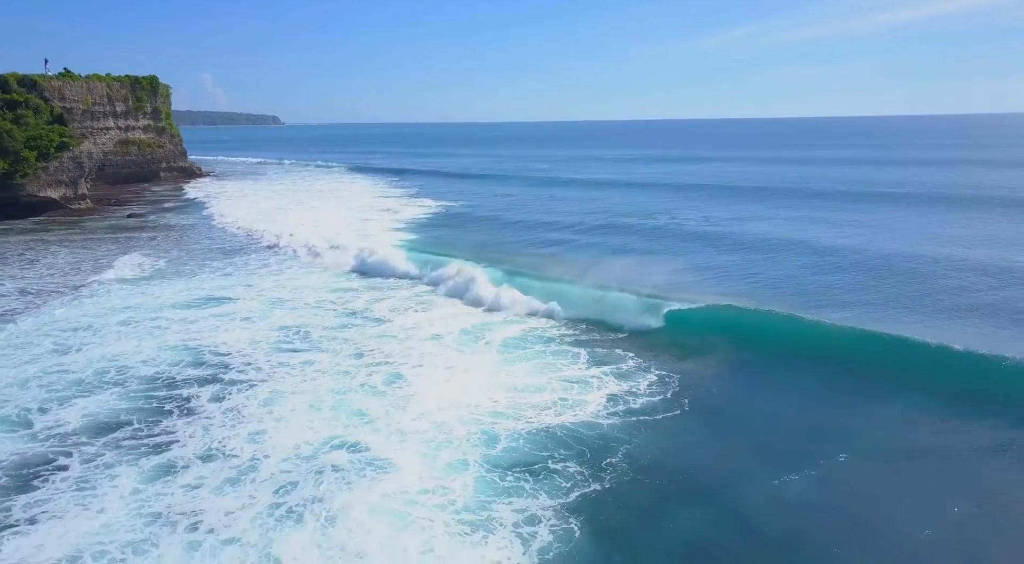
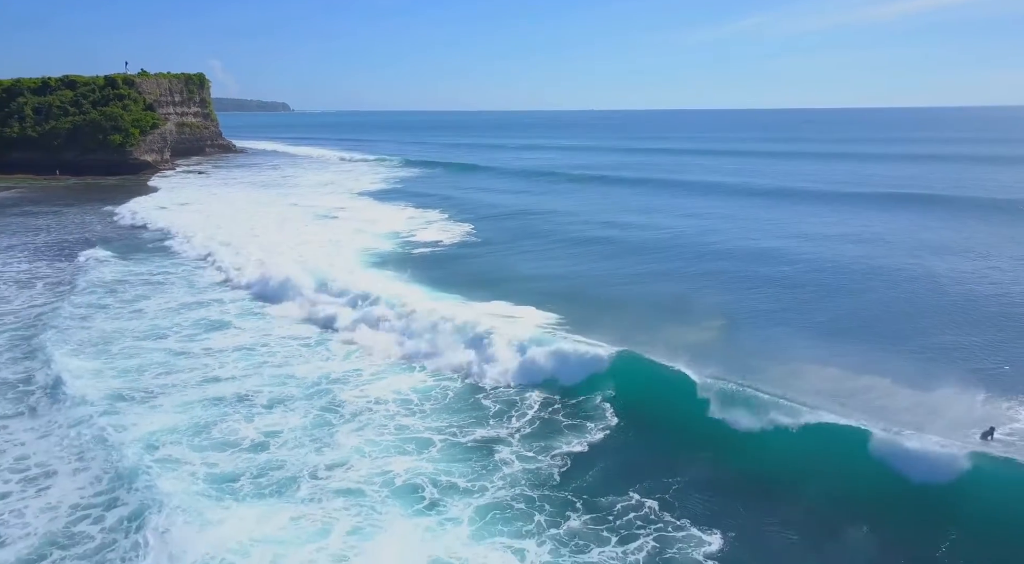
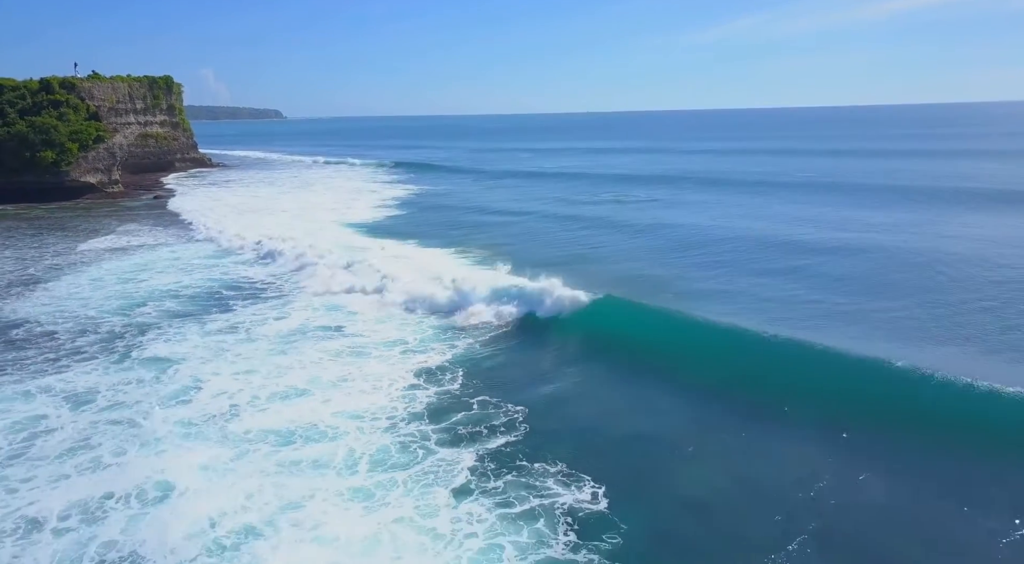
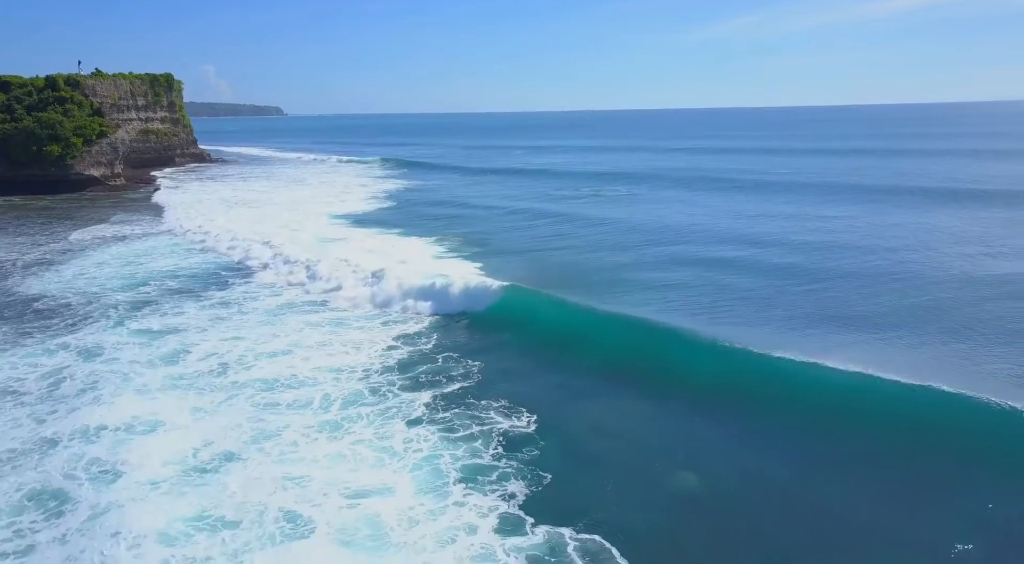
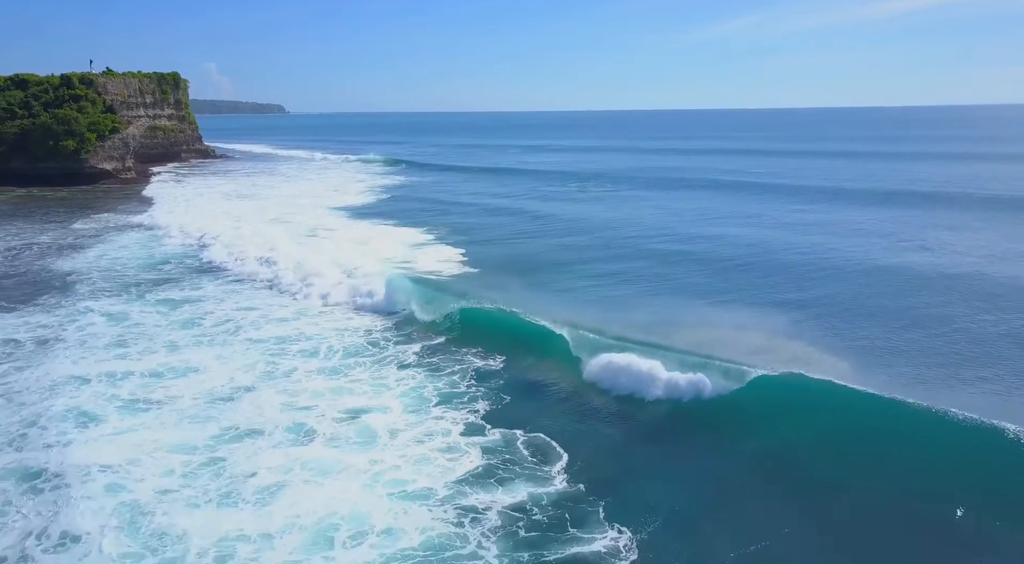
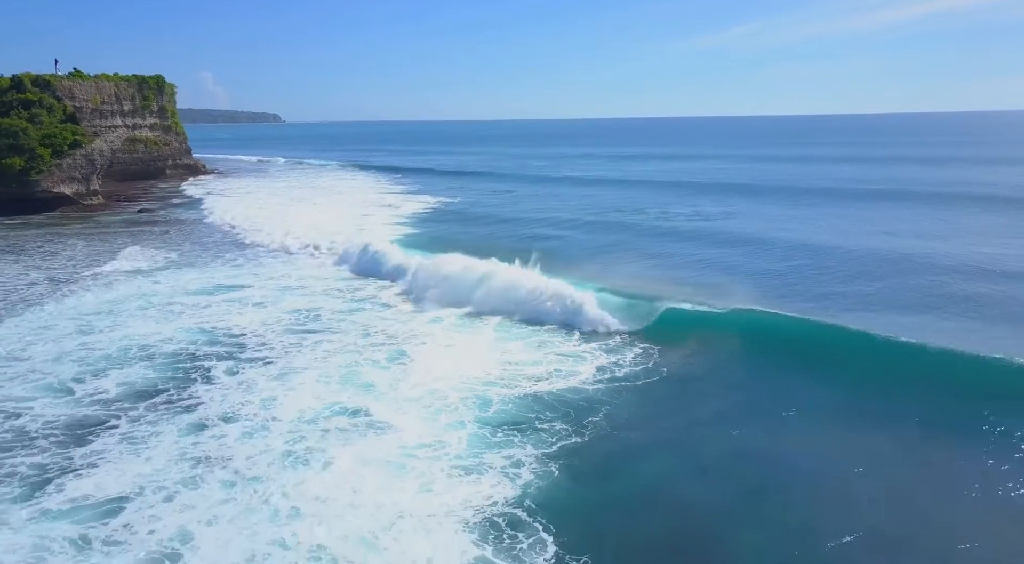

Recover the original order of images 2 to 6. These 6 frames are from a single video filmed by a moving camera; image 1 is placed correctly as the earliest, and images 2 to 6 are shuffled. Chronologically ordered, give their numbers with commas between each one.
6, 3, 4, 5, 2
